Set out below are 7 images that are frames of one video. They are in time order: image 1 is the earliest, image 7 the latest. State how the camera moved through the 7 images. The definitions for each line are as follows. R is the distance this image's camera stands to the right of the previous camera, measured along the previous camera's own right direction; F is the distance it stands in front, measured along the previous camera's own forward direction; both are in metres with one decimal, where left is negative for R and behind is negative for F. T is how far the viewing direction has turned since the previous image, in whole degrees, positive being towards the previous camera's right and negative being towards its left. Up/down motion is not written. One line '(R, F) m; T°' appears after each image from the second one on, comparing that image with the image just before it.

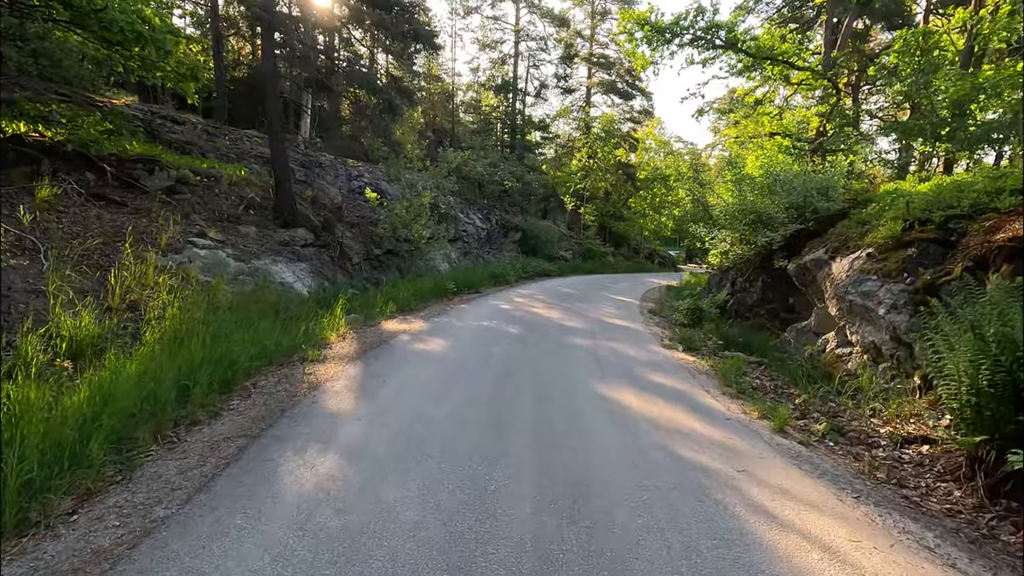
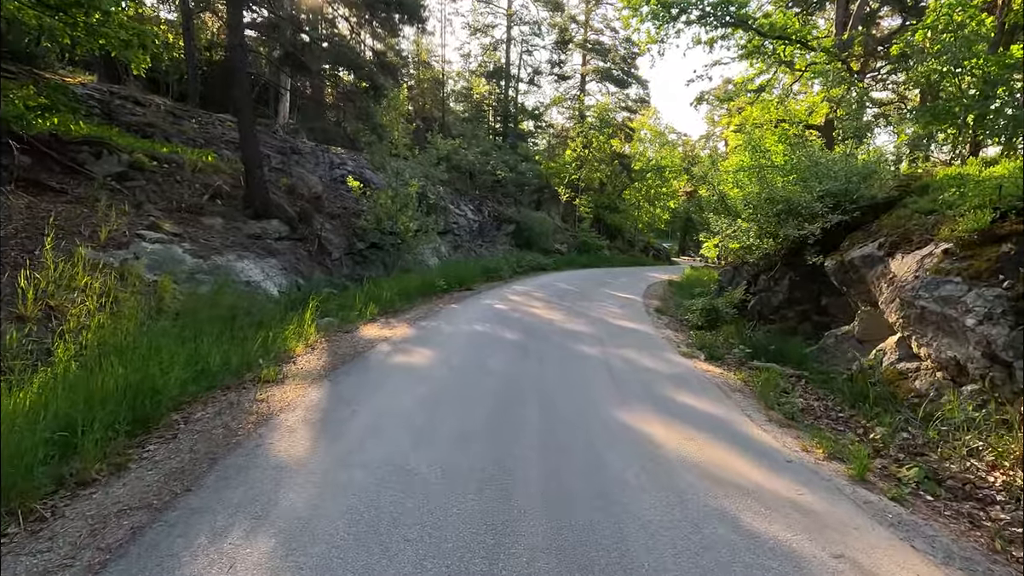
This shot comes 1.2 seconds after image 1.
(-0.1, +1.2) m; +1°
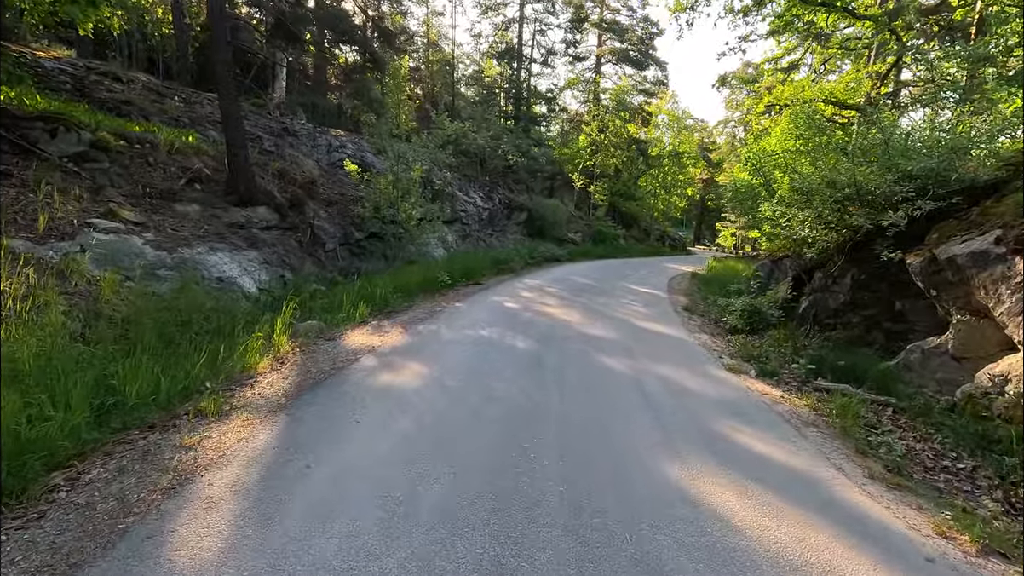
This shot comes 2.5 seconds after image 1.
(0.0, +1.3) m; -1°
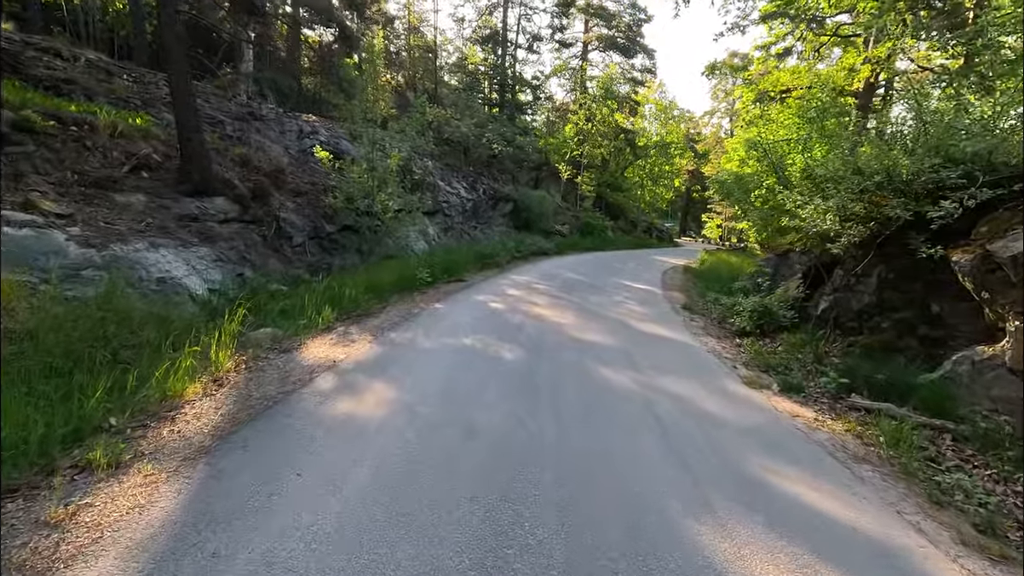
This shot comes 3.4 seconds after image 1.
(0.0, +1.0) m; +2°
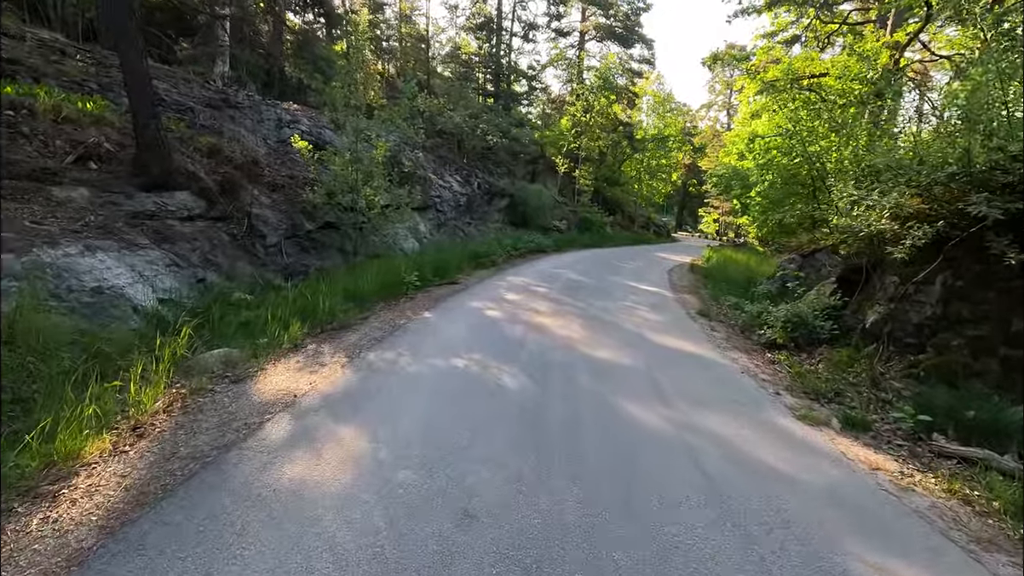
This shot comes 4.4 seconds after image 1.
(-0.1, +1.1) m; +1°
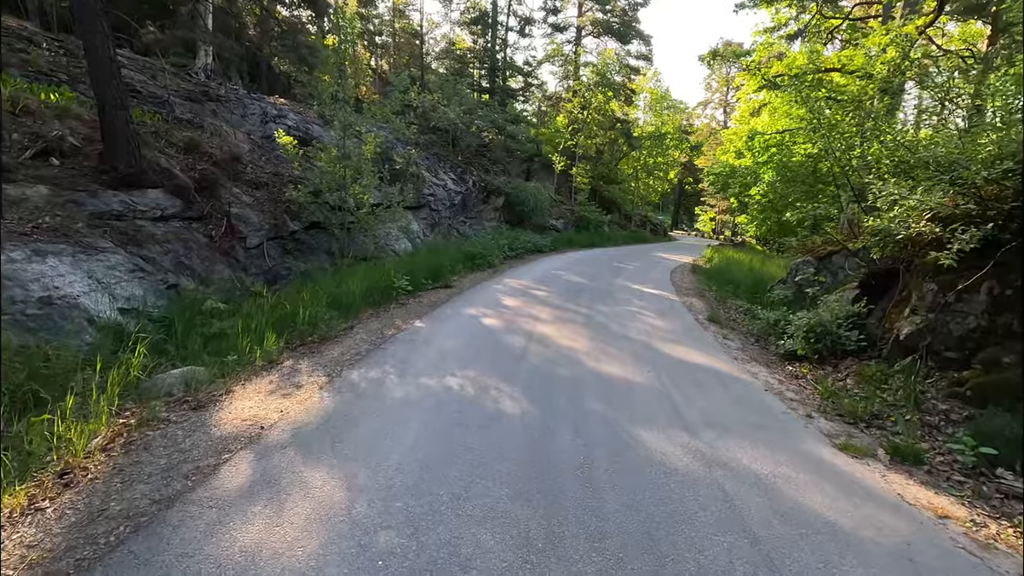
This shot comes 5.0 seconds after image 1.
(0.0, +0.6) m; +1°
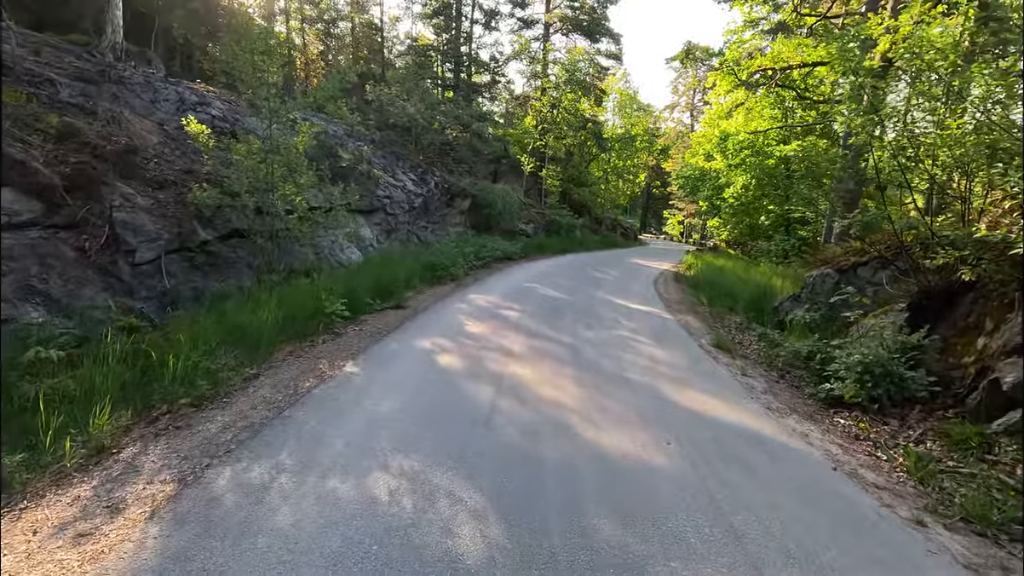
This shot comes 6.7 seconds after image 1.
(+0.1, +1.8) m; +3°
